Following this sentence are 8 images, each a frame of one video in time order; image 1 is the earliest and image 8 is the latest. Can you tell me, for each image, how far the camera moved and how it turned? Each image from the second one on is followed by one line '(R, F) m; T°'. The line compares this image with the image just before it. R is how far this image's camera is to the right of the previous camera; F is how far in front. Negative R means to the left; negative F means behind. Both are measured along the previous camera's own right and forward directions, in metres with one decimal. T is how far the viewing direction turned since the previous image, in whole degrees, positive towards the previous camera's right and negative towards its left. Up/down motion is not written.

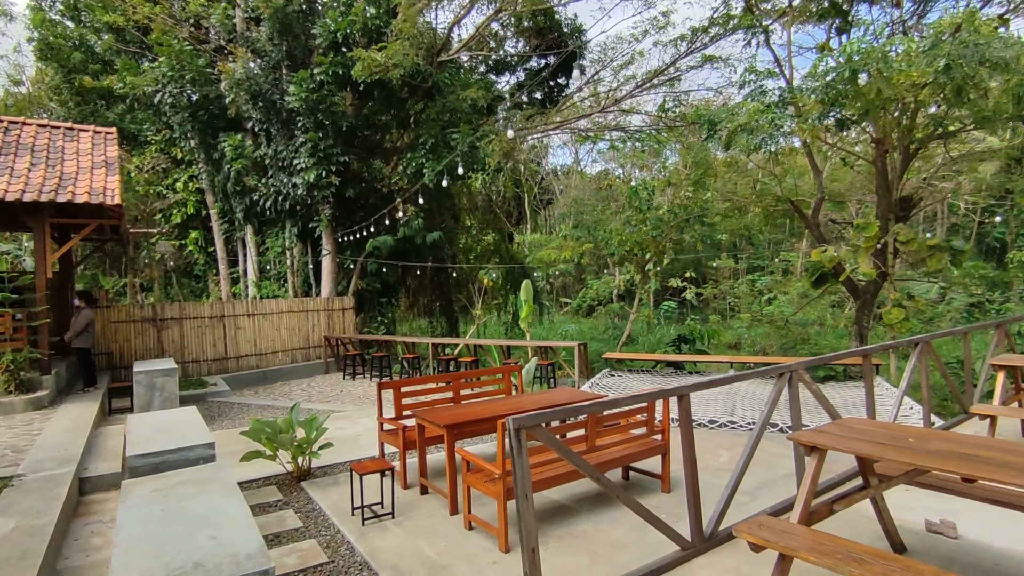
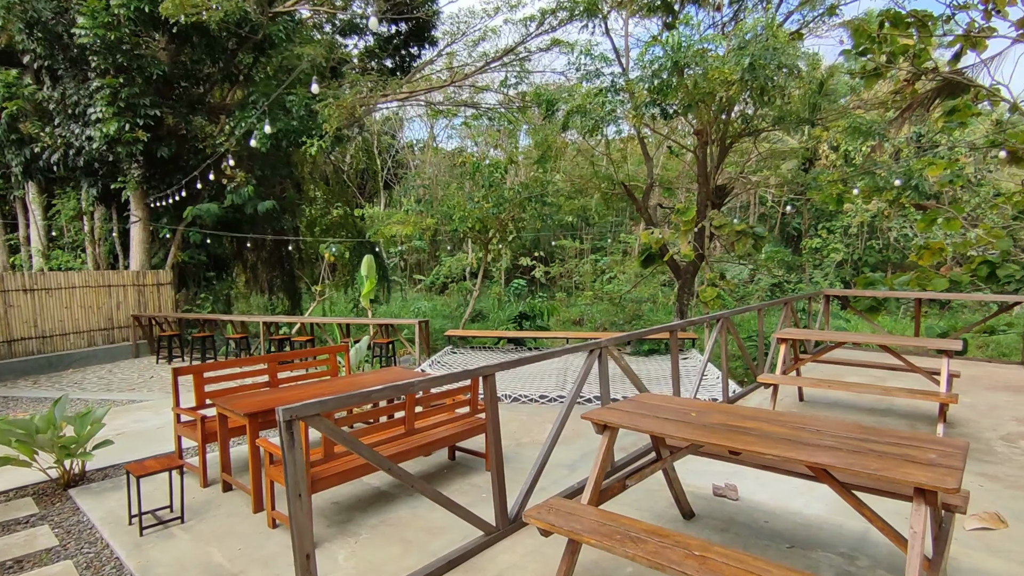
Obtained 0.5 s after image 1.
(+0.2, +0.1) m; +14°
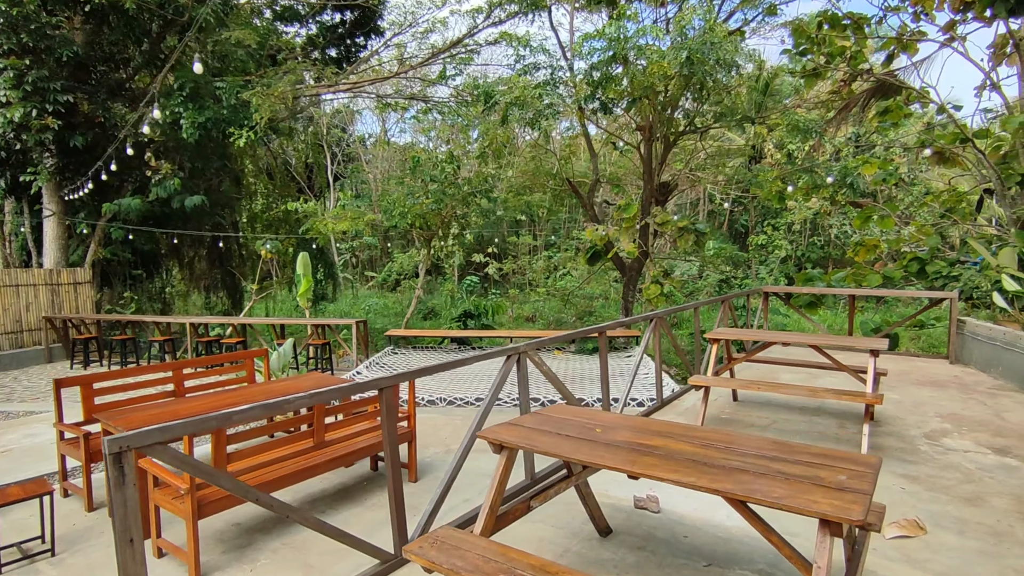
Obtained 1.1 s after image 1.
(+0.2, +0.1) m; +4°
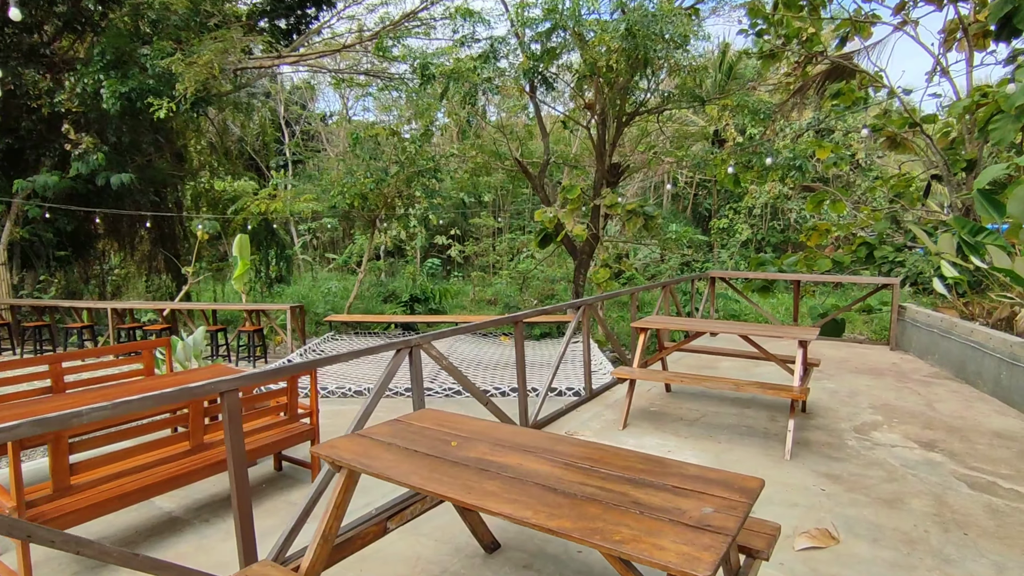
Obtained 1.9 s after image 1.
(+0.3, +0.2) m; +3°
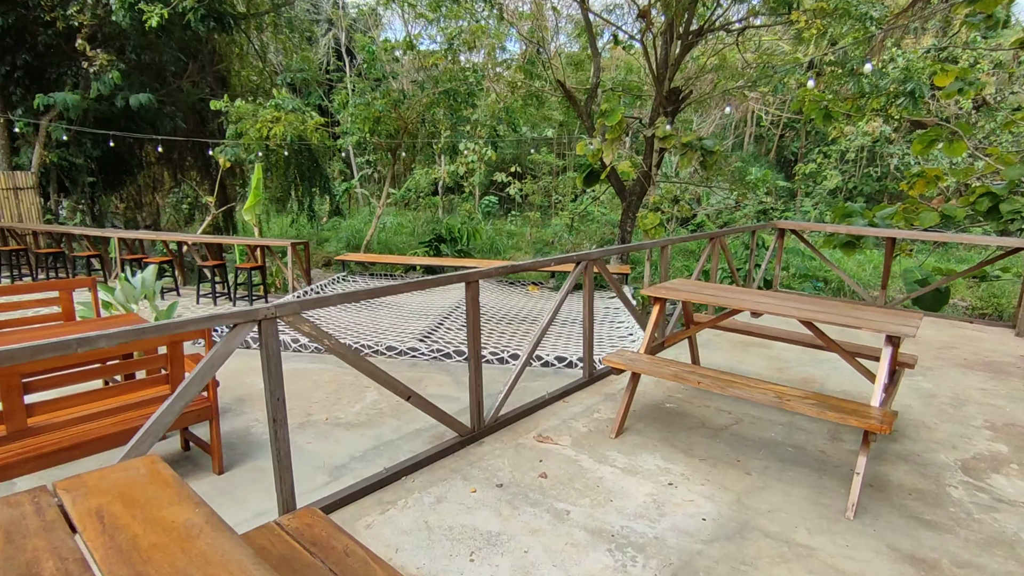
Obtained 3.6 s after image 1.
(+0.4, +0.7) m; -7°
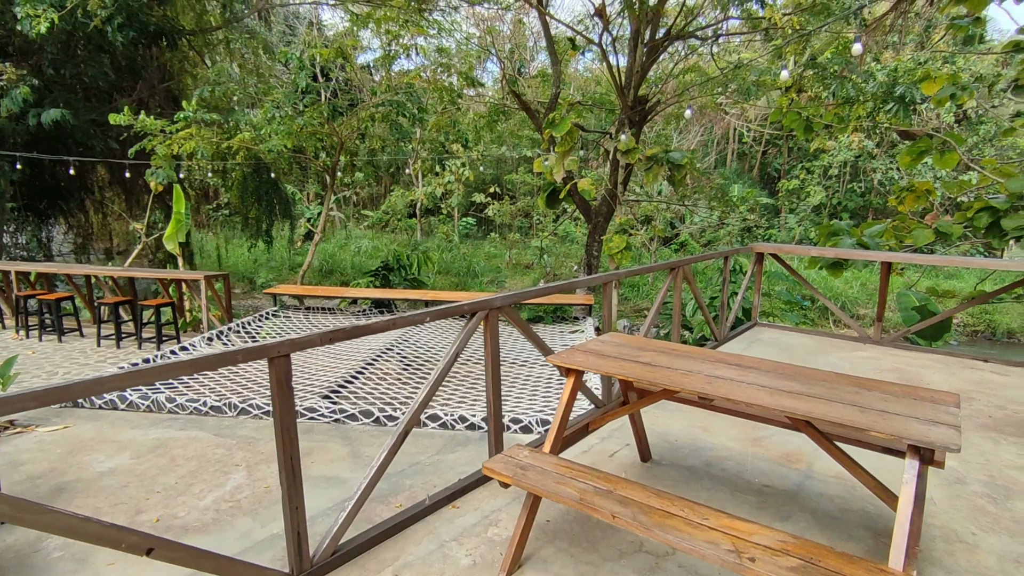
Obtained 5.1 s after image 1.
(+0.3, +0.6) m; +1°
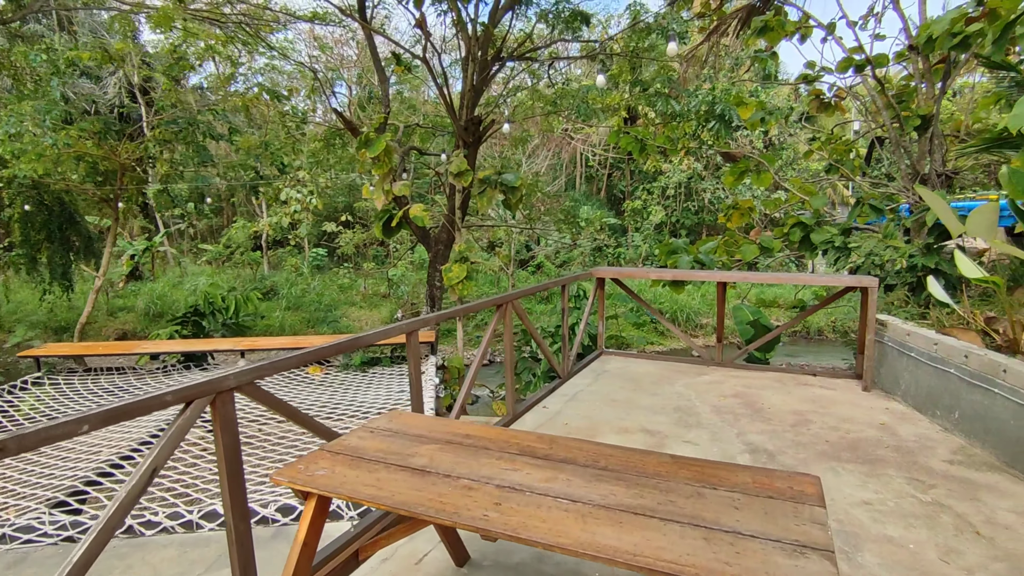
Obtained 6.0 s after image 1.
(+0.3, +0.4) m; +13°
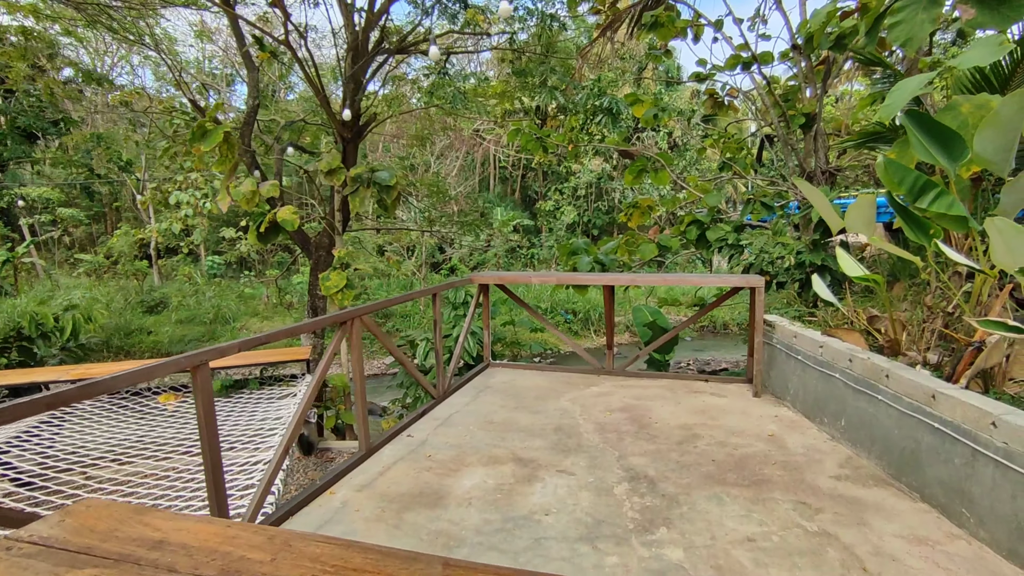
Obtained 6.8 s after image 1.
(+0.3, +0.3) m; +8°
